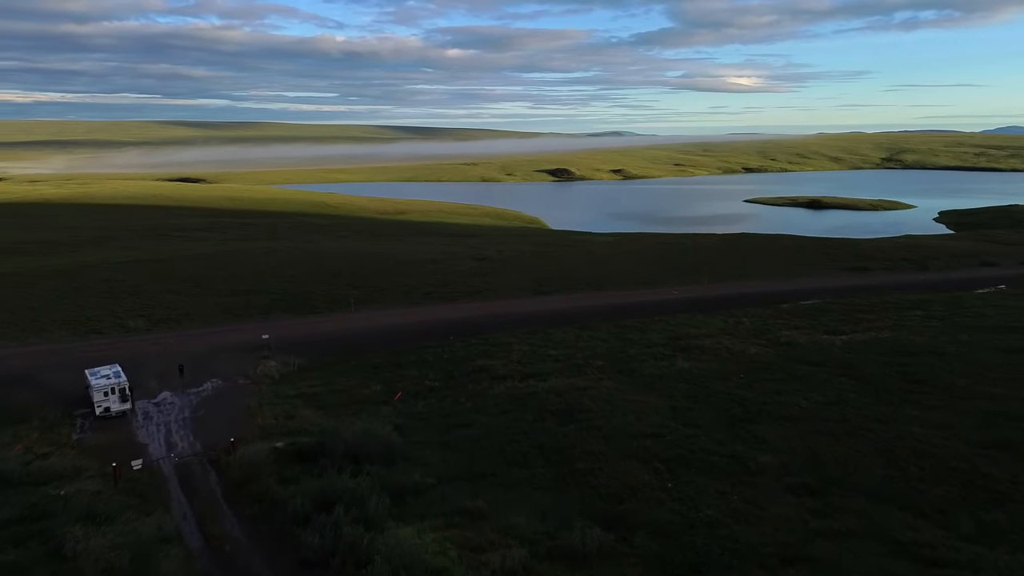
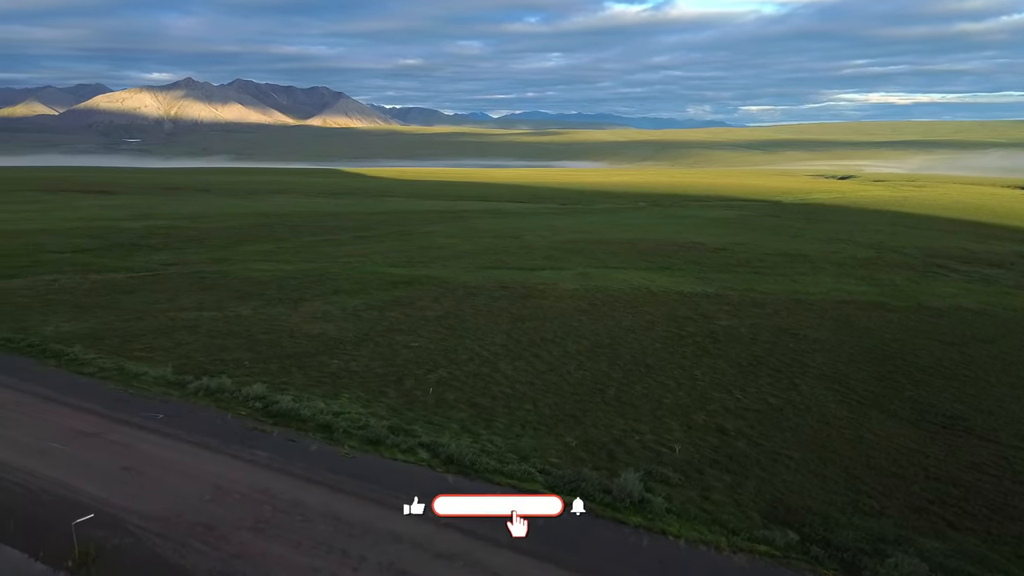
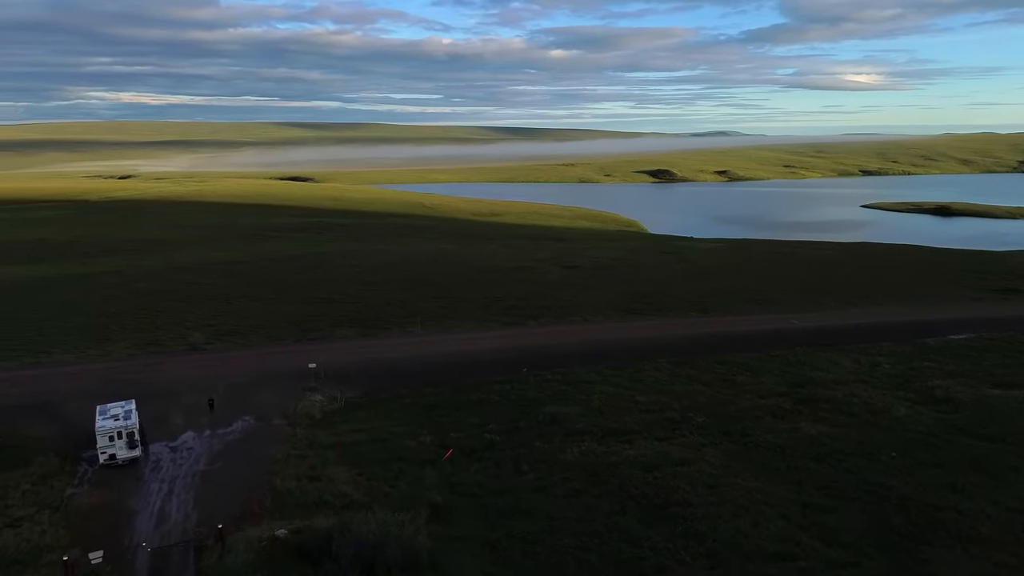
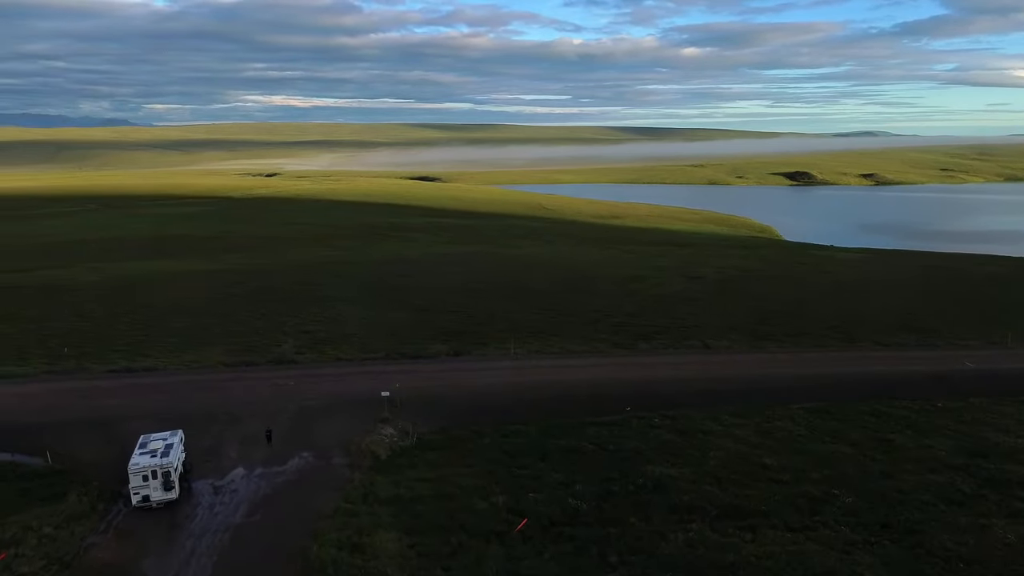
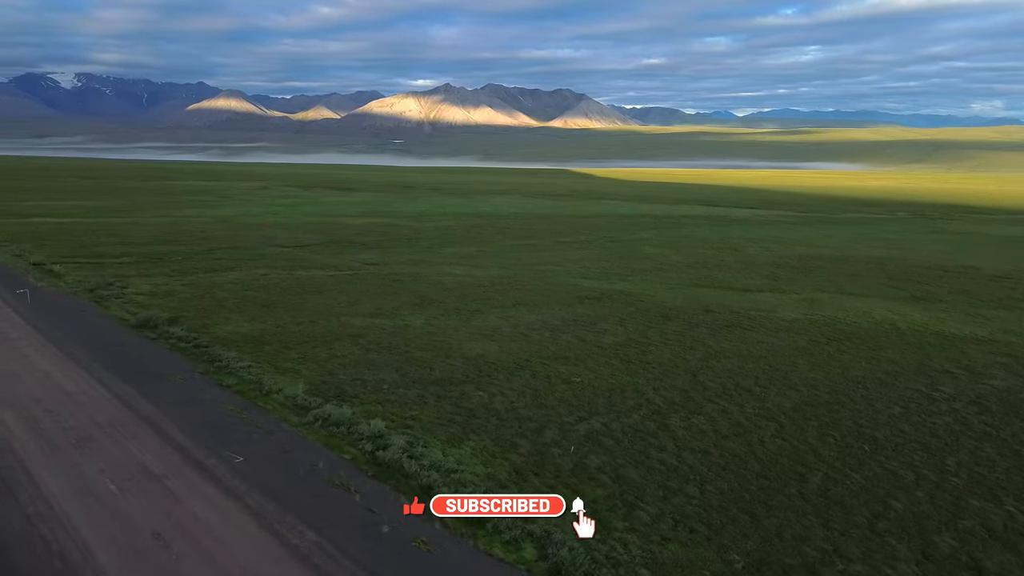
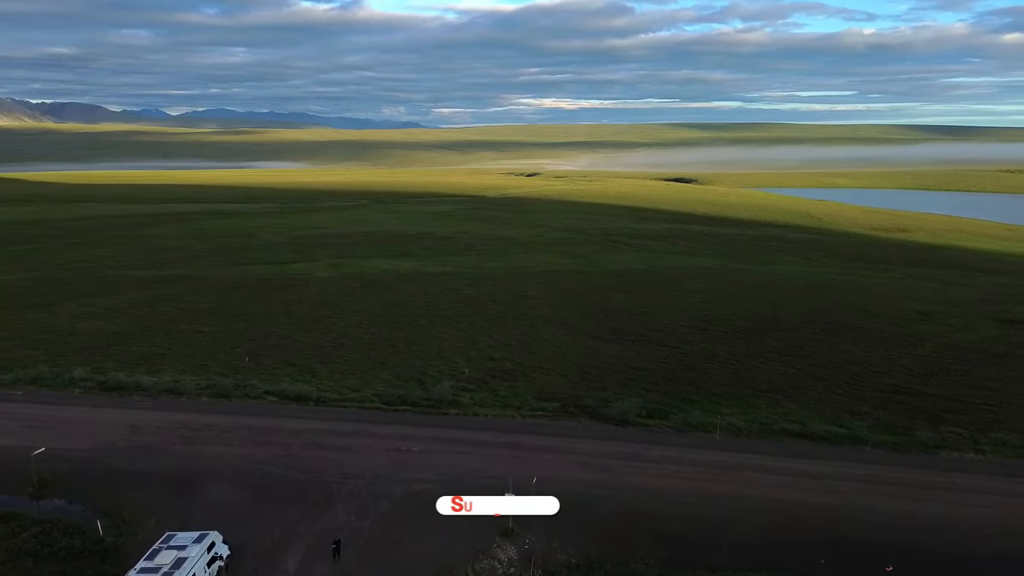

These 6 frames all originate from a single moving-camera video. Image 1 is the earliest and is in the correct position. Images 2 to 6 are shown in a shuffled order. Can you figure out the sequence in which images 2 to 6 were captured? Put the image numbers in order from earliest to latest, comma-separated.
3, 4, 6, 2, 5
